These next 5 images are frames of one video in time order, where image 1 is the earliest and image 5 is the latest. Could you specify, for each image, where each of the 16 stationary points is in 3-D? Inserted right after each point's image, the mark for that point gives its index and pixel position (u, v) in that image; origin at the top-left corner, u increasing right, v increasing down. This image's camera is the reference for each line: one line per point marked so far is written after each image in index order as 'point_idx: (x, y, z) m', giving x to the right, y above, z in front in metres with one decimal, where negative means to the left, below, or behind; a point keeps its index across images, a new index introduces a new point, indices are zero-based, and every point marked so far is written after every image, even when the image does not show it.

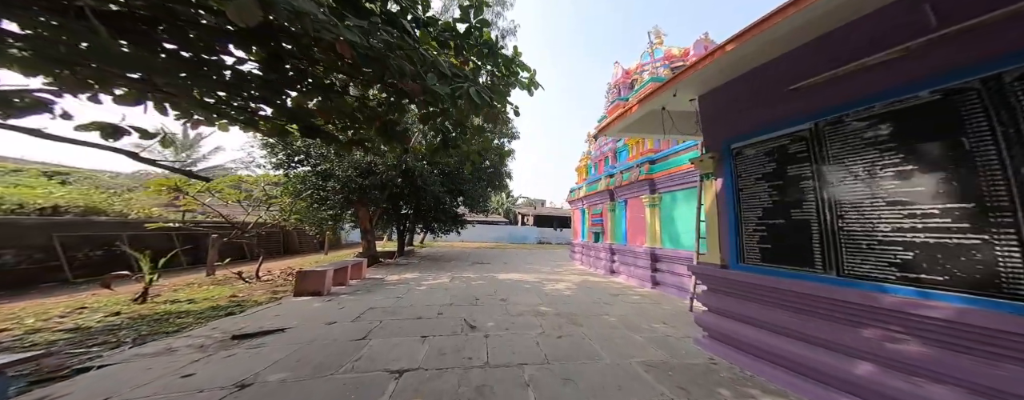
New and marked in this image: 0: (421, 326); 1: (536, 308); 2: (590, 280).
0: (-1.1, -1.5, +3.3) m
1: (+0.4, -1.8, +4.5) m
2: (+2.0, -2.1, +7.2) m
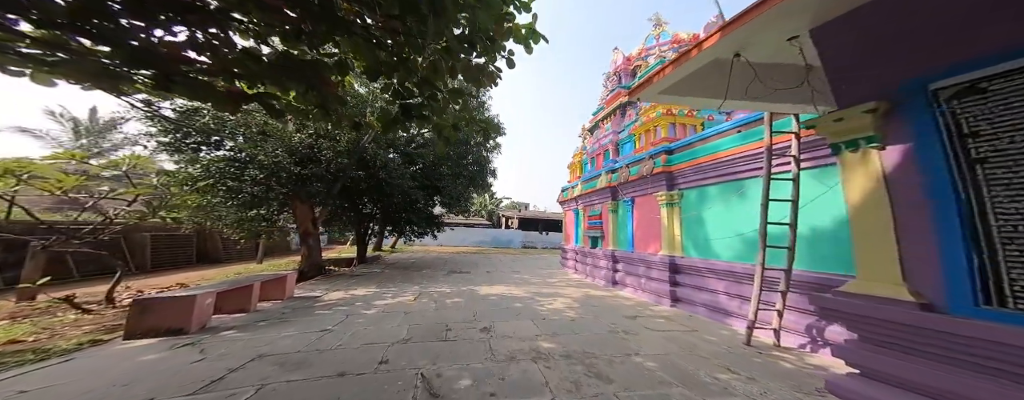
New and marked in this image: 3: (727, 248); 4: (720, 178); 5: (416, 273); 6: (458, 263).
0: (-1.2, -1.3, +1.9) m
1: (+0.3, -1.6, +3.1) m
2: (+1.7, -2.0, +6.0) m
3: (+2.9, -0.7, +4.0) m
4: (+3.0, +0.3, +4.1) m
5: (-2.7, -2.1, +7.9) m
6: (-2.1, -2.5, +11.1) m
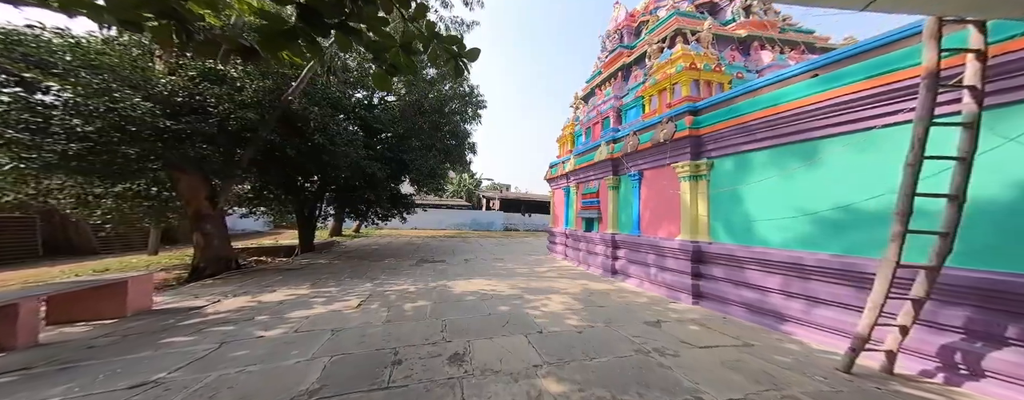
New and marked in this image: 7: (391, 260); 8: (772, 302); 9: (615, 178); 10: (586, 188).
0: (-1.2, -1.1, +0.6) m
1: (+0.2, -1.3, +1.9) m
2: (+1.4, -1.6, +4.9) m
3: (+2.8, -0.3, +2.9) m
4: (+2.8, +0.6, +3.0) m
5: (-3.2, -1.5, +6.5) m
6: (-2.8, -1.7, +9.8) m
7: (-3.1, -1.5, +7.1) m
8: (+2.9, -1.1, +3.1) m
9: (+2.2, +0.5, +5.9) m
10: (+1.9, +0.3, +7.2) m
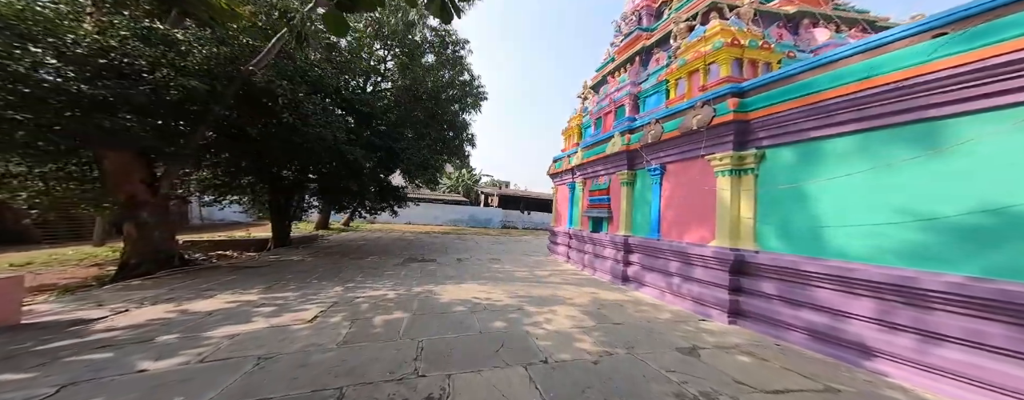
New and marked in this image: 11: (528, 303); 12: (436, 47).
0: (-1.2, -0.9, -0.2) m
1: (+0.1, -1.2, +1.2) m
2: (+1.4, -1.5, +4.1) m
3: (+2.8, -0.3, +2.2) m
4: (+2.8, +0.7, +2.2) m
5: (-3.2, -1.3, +5.7) m
6: (-2.9, -1.5, +9.0) m
7: (-3.1, -1.3, +6.3) m
8: (+2.8, -1.1, +2.3) m
9: (+2.2, +0.5, +5.1) m
10: (+1.9, +0.4, +6.4) m
11: (+0.2, -1.4, +3.9) m
12: (-2.9, +5.8, +10.6) m
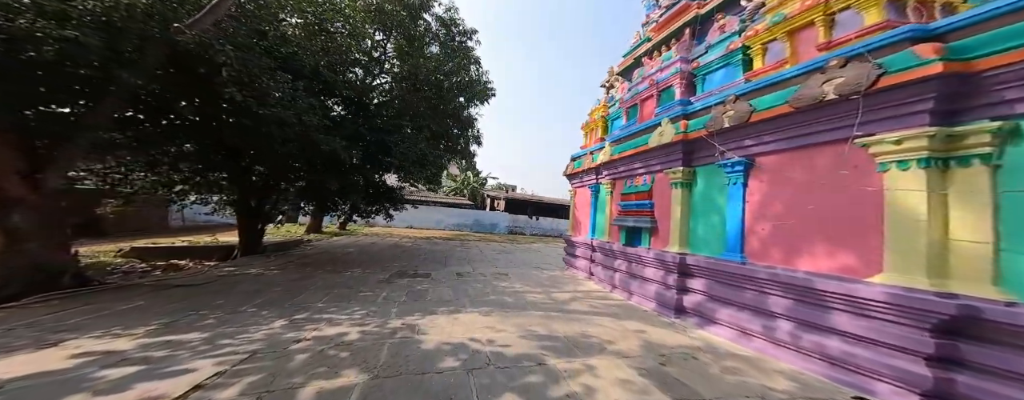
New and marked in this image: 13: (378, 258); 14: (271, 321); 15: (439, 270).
0: (-1.1, -0.8, -1.4) m
1: (+0.2, -1.1, 0.0) m
2: (+1.5, -1.5, +2.9) m
3: (+2.9, -0.3, +0.9) m
4: (+2.9, +0.7, +1.0) m
5: (-3.0, -1.3, +4.6) m
6: (-2.6, -1.6, +7.9) m
7: (-2.9, -1.3, +5.2) m
8: (+2.9, -1.1, +1.0) m
9: (+2.4, +0.5, +3.9) m
10: (+2.1, +0.3, +5.2) m
11: (+0.4, -1.4, +2.6) m
12: (-2.5, +5.7, +9.6) m
13: (-3.3, -1.4, +6.8) m
14: (-2.3, -1.2, +2.7) m
15: (-1.6, -1.5, +6.1) m
